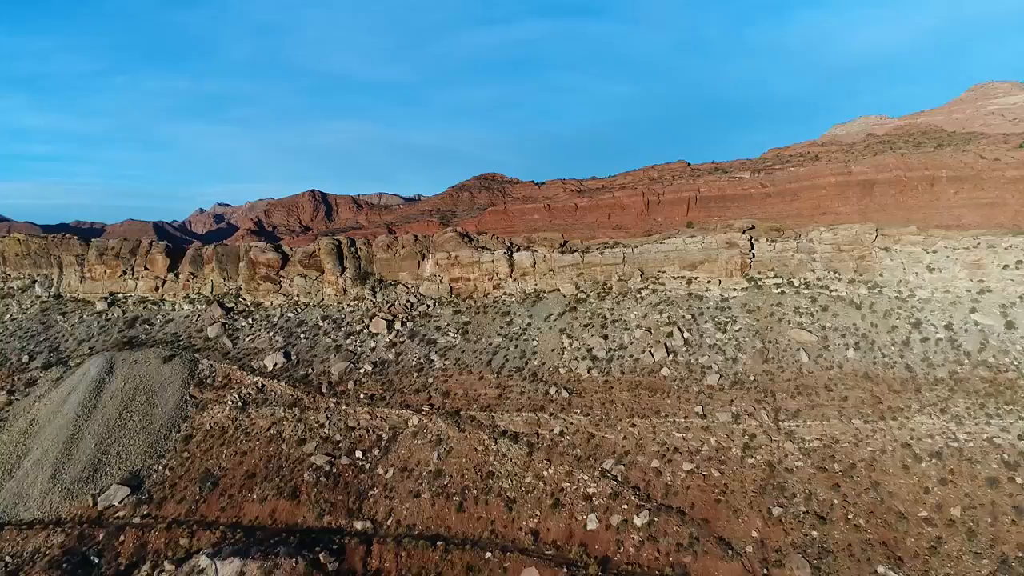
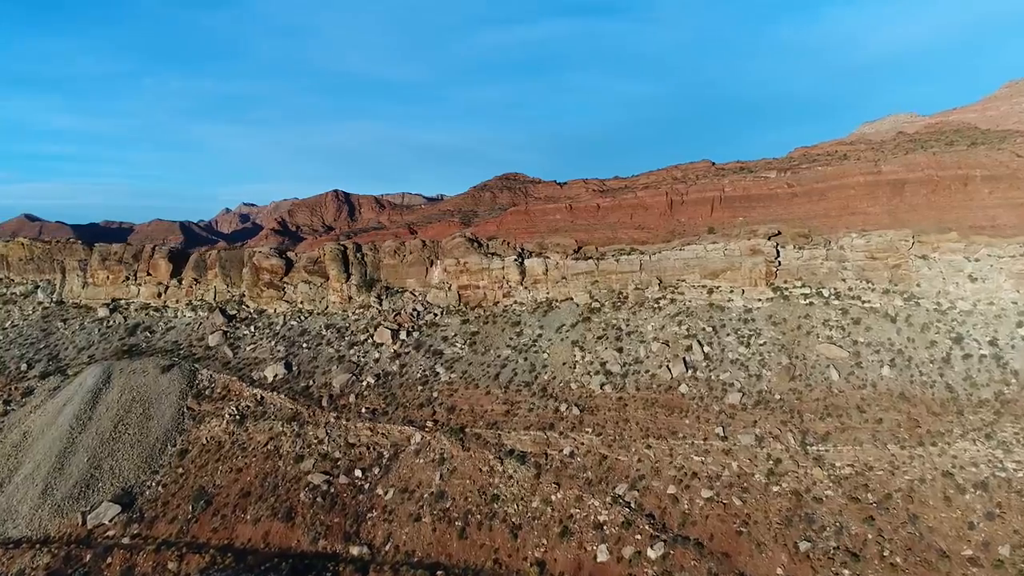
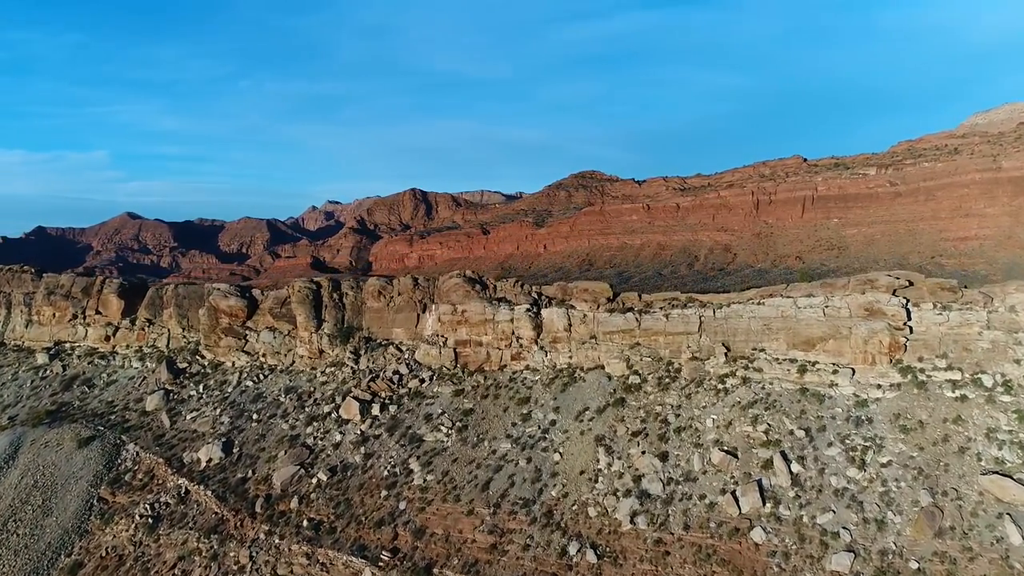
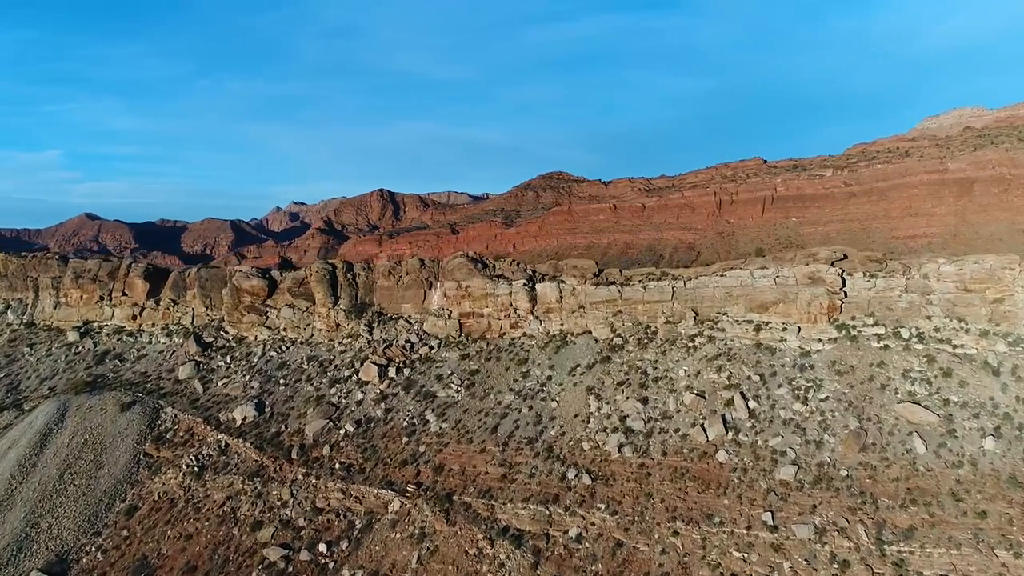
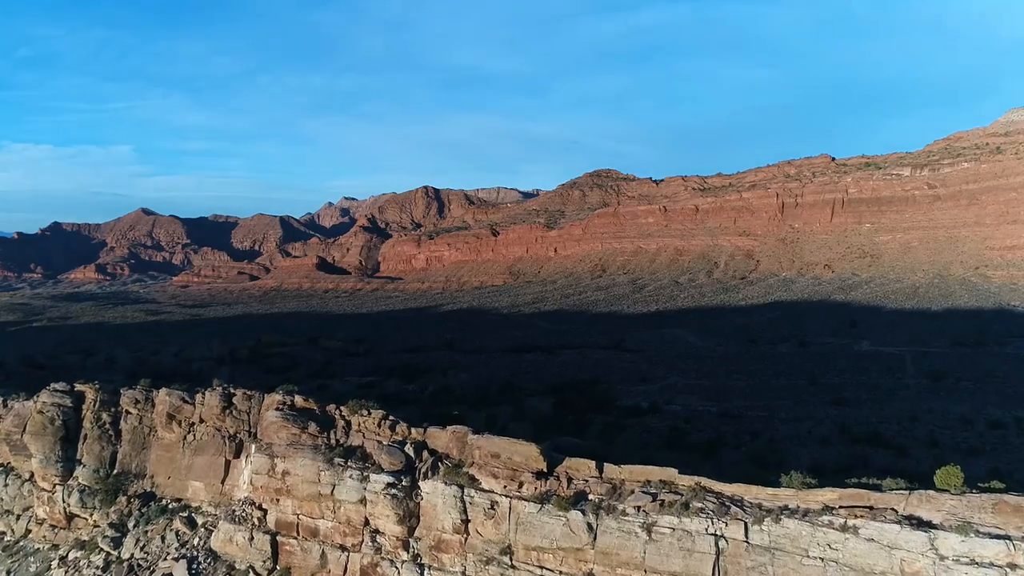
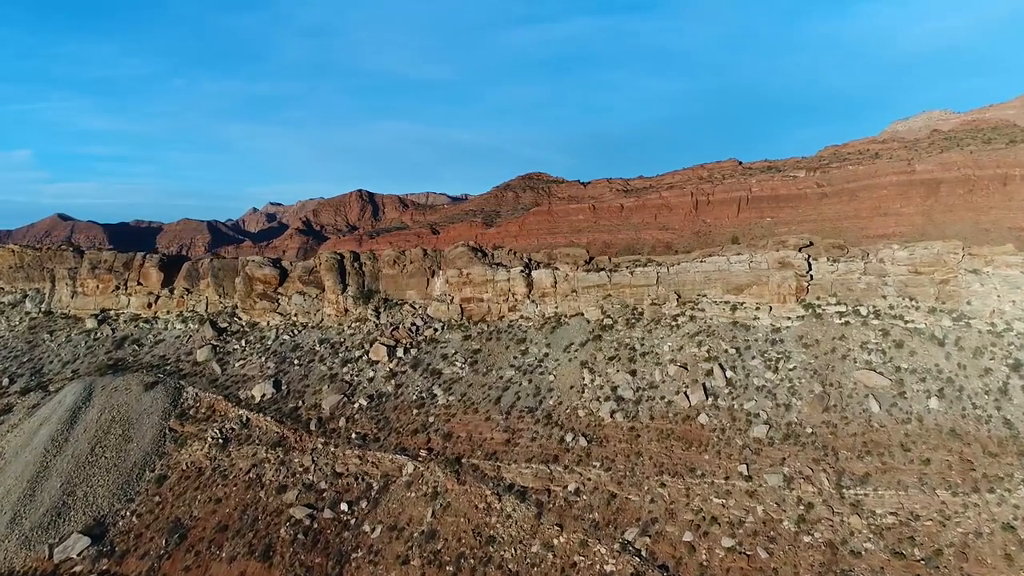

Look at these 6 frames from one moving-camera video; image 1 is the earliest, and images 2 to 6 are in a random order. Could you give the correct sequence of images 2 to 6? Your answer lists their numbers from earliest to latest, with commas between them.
2, 6, 4, 3, 5
